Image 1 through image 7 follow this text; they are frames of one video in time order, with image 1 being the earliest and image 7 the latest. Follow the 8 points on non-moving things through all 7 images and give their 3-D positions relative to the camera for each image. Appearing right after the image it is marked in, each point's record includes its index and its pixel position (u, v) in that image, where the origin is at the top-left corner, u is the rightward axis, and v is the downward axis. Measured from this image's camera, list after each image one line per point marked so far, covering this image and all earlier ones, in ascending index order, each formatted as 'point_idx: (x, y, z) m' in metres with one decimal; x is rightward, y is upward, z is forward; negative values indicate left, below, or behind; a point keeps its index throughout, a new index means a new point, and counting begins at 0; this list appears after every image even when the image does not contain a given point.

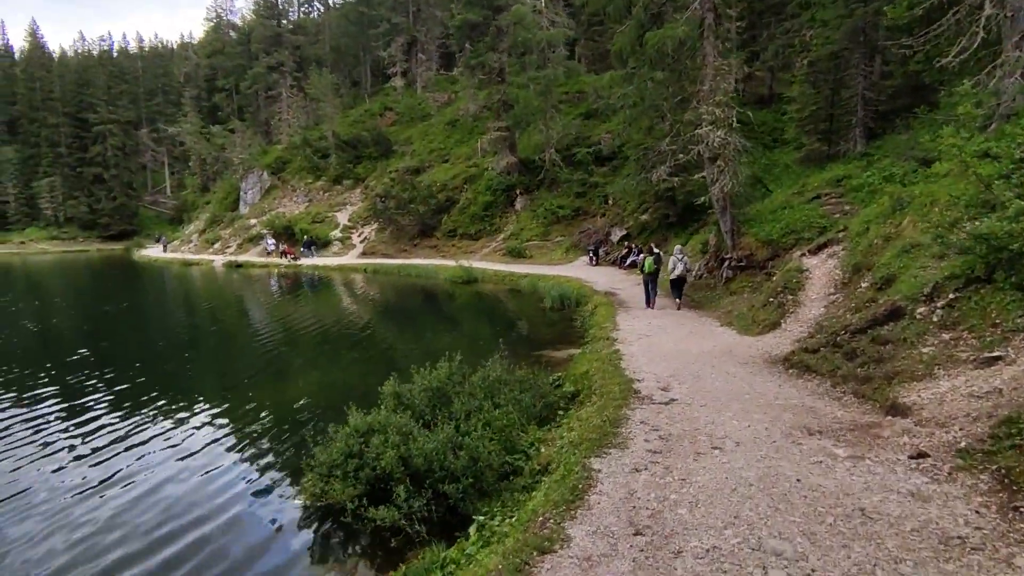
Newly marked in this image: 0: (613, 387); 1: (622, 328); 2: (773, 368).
0: (+1.9, -1.9, +11.4) m
1: (+3.5, -1.3, +18.8) m
2: (+5.3, -1.6, +12.0) m
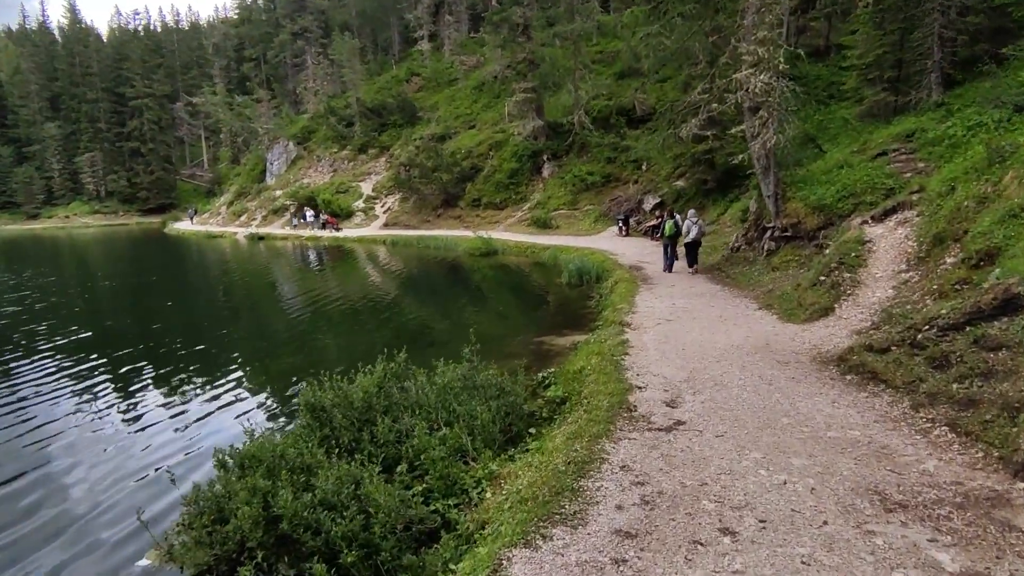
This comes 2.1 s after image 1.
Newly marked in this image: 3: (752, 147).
0: (+1.3, -1.6, +8.6) m
1: (+3.4, -0.6, +15.8) m
2: (+4.7, -1.3, +8.9) m
3: (+7.5, +4.4, +18.6) m
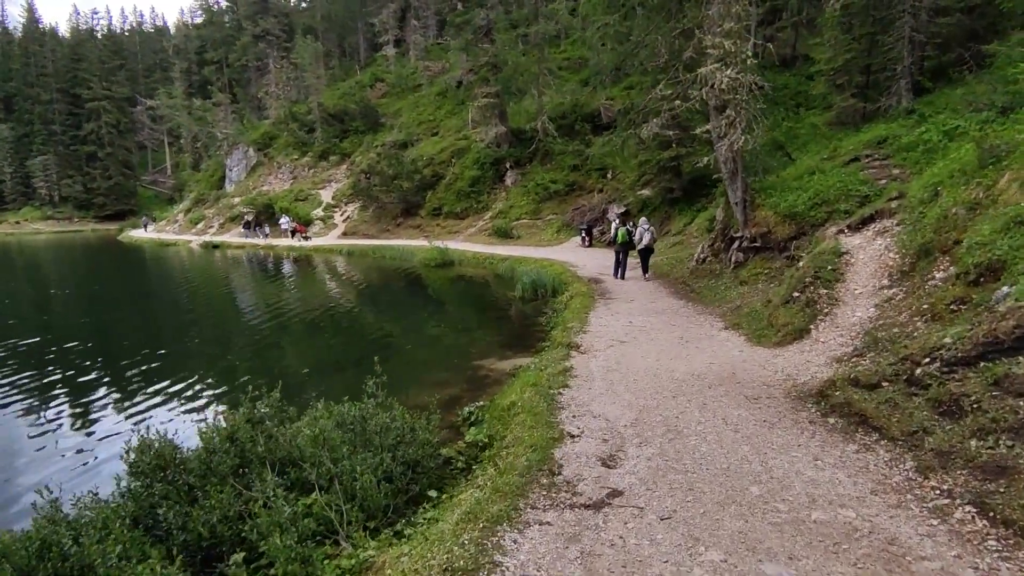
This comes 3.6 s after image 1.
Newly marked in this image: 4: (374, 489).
0: (+0.2, -1.8, +6.7) m
1: (+1.9, -1.0, +14.1) m
2: (+3.6, -1.5, +7.3) m
3: (+6.0, +4.0, +17.2) m
4: (-1.5, -2.1, +6.2) m
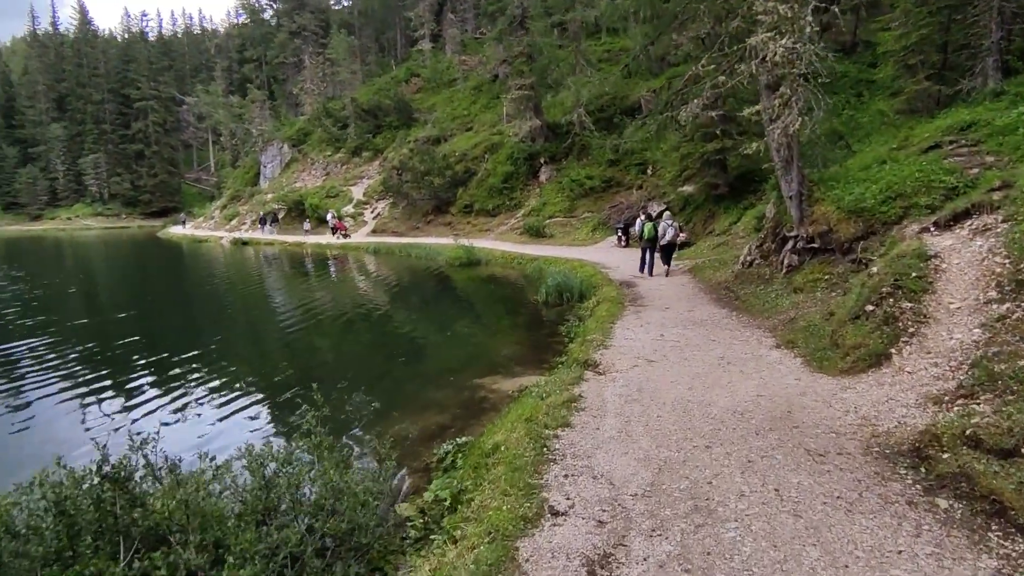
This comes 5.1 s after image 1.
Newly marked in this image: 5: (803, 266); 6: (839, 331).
0: (-0.2, -1.9, +4.7) m
1: (+2.0, -1.1, +11.9) m
2: (+3.2, -1.7, +5.0) m
3: (+6.4, +3.8, +14.7) m
4: (-1.9, -2.2, +4.3) m
5: (+6.9, +0.5, +14.1) m
6: (+5.2, -0.7, +9.4) m
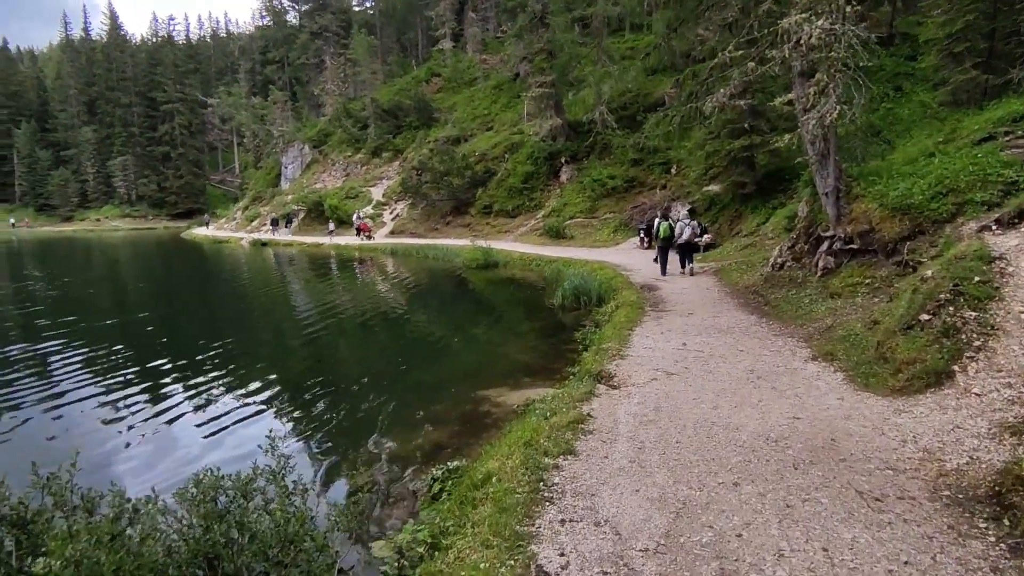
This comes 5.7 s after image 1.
0: (-0.4, -1.9, +3.7) m
1: (+2.2, -1.2, +10.8) m
2: (+3.1, -1.7, +3.9) m
3: (+6.6, +3.7, +13.5) m
4: (-2.0, -2.2, +3.4) m
5: (+7.1, +0.4, +12.9) m
6: (+5.2, -0.8, +8.3) m
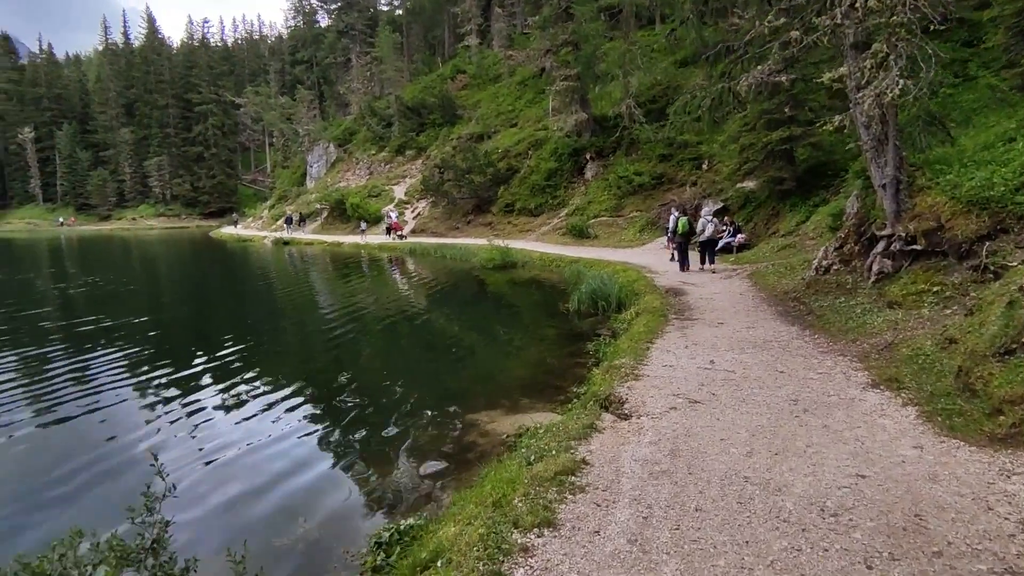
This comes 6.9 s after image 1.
0: (-0.8, -2.0, +2.2) m
1: (+2.1, -1.3, +9.1) m
2: (+2.6, -1.9, +2.1) m
3: (+6.7, +3.5, +11.5) m
4: (-2.5, -2.3, +1.9) m
5: (+7.1, +0.3, +10.9) m
6: (+5.0, -0.9, +6.4) m
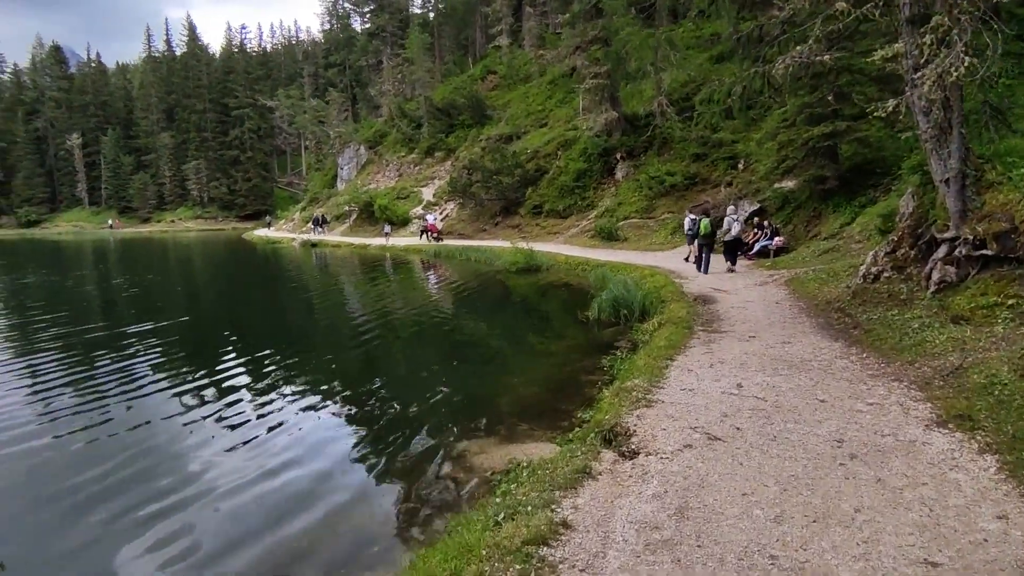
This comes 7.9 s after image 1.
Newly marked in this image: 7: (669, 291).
0: (-1.3, -2.1, +1.0) m
1: (+2.0, -1.4, +7.8) m
2: (+2.1, -2.0, +0.8) m
3: (+6.8, +3.3, +10.0) m
4: (-3.0, -2.4, +0.9) m
5: (+7.2, +0.1, +9.4) m
6: (+4.8, -1.0, +5.0) m
7: (+4.5, -0.1, +17.0) m
